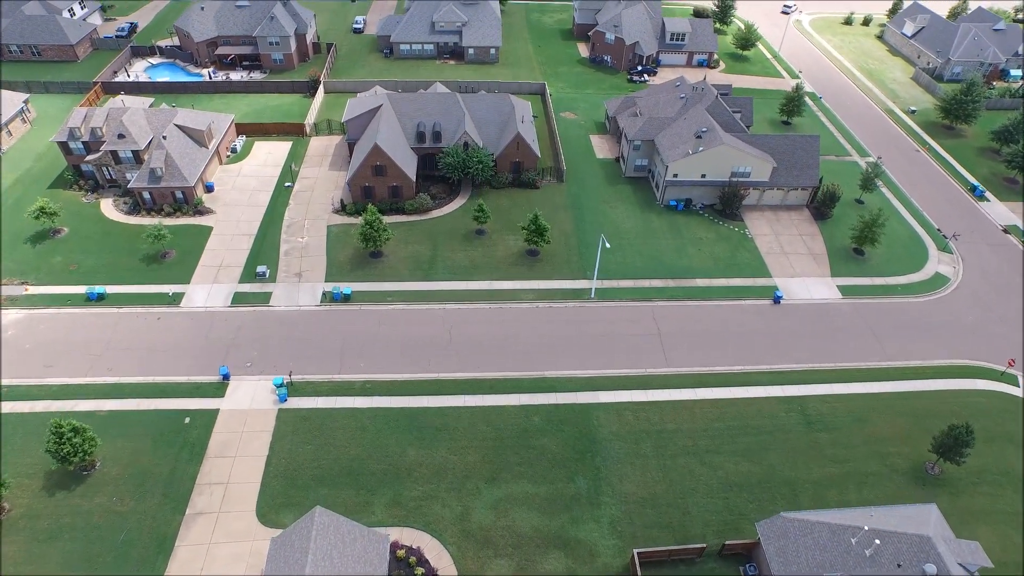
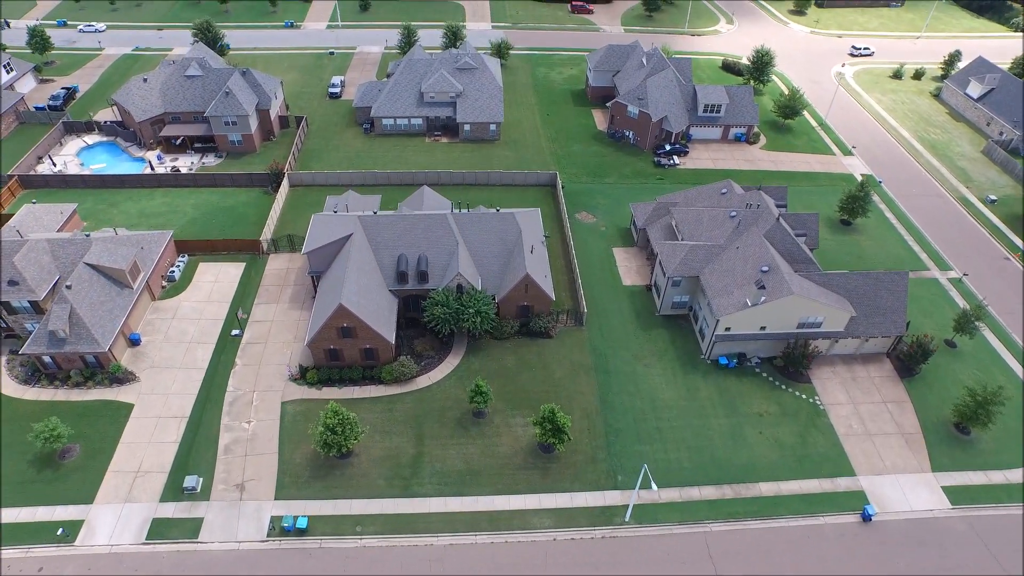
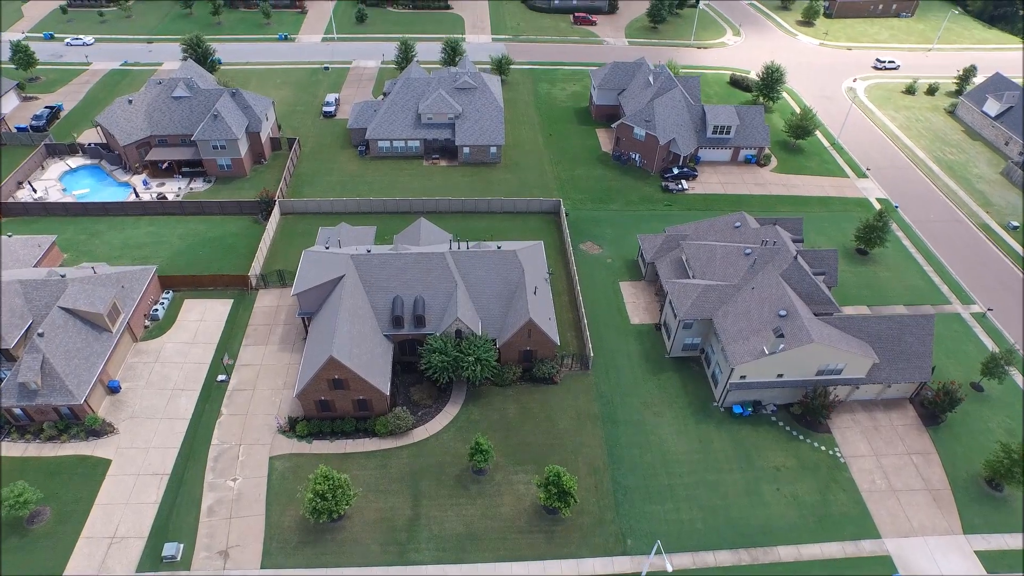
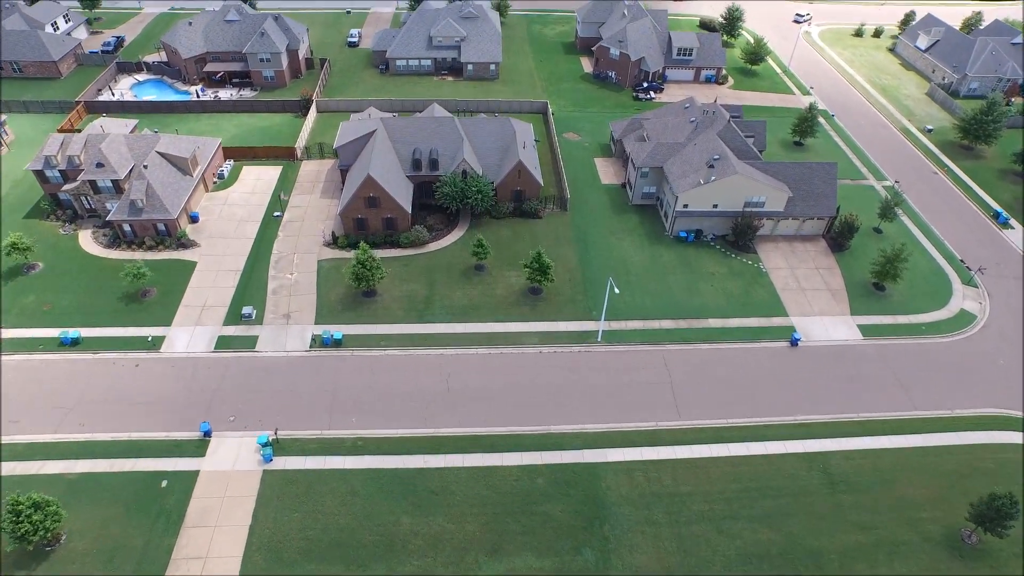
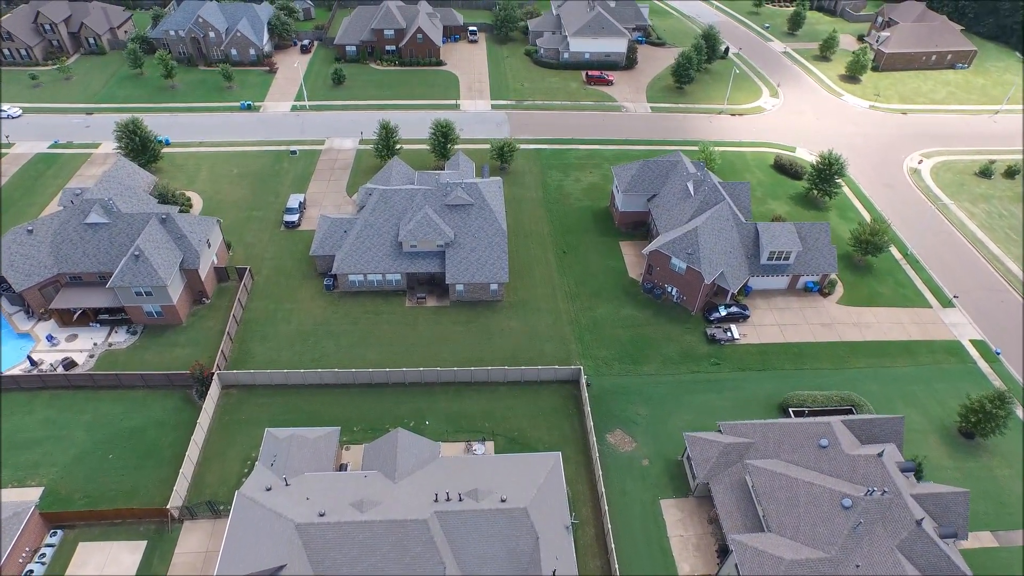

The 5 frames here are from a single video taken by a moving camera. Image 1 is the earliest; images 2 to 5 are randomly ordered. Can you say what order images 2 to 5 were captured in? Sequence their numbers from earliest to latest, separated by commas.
4, 2, 3, 5
